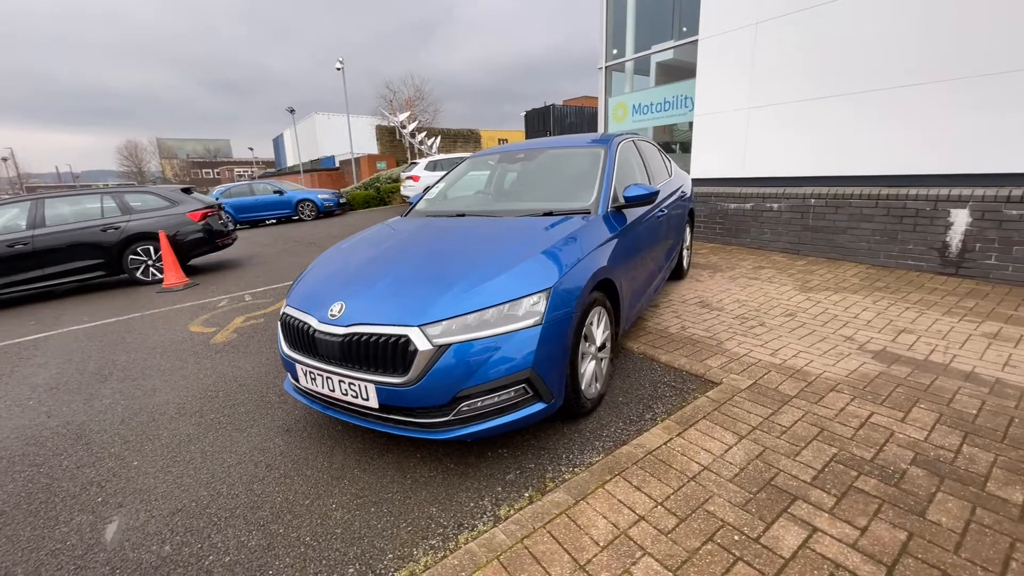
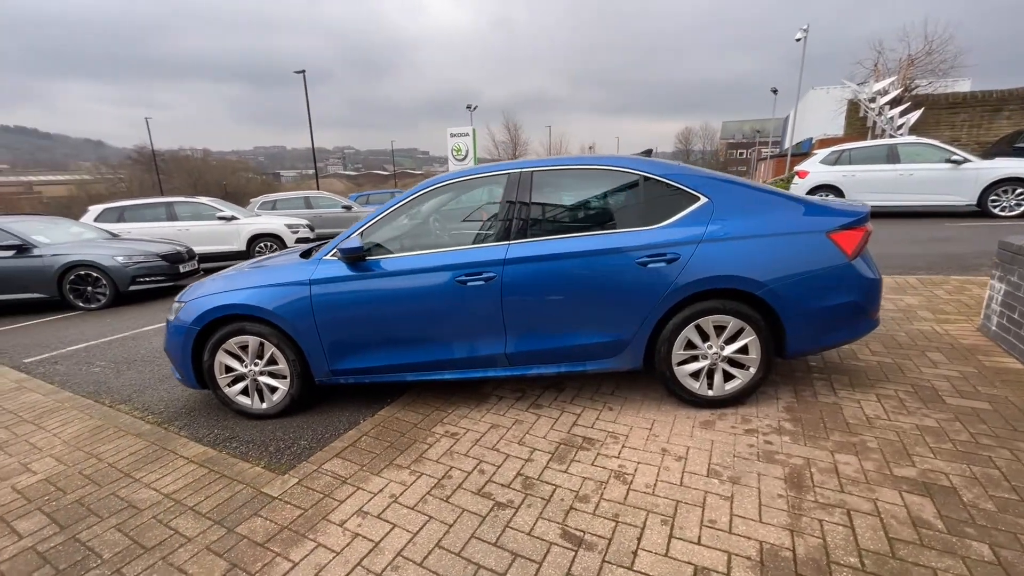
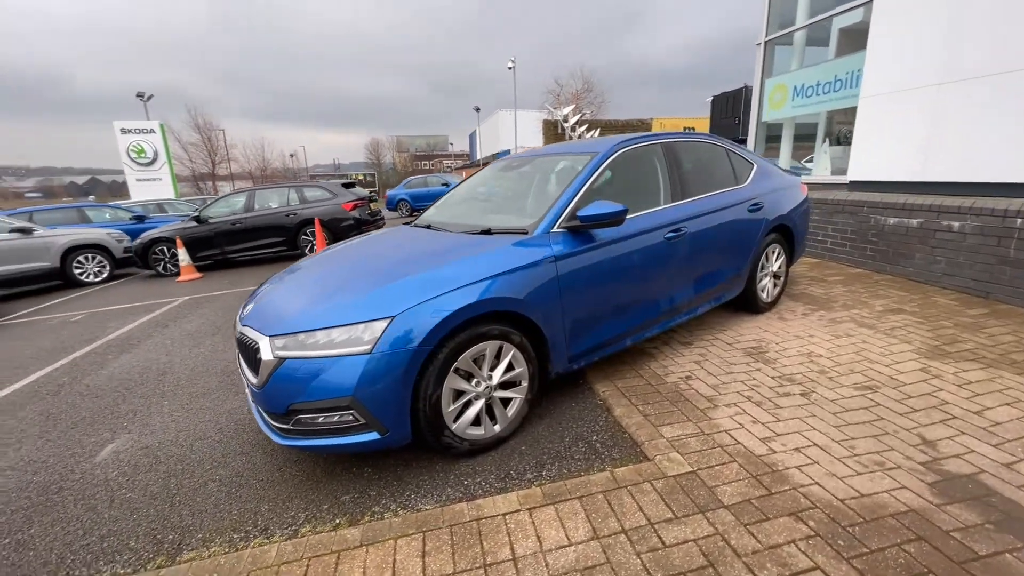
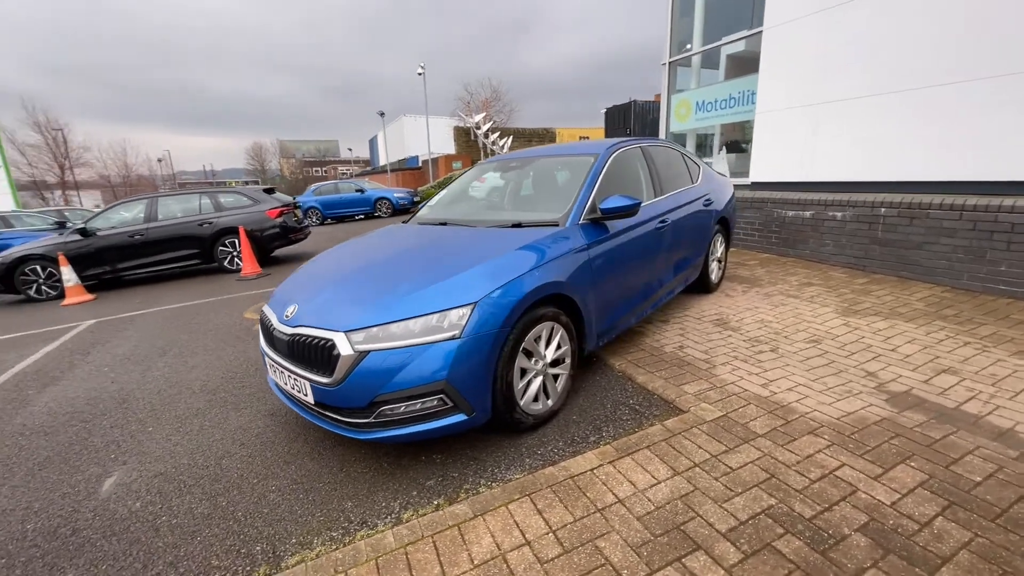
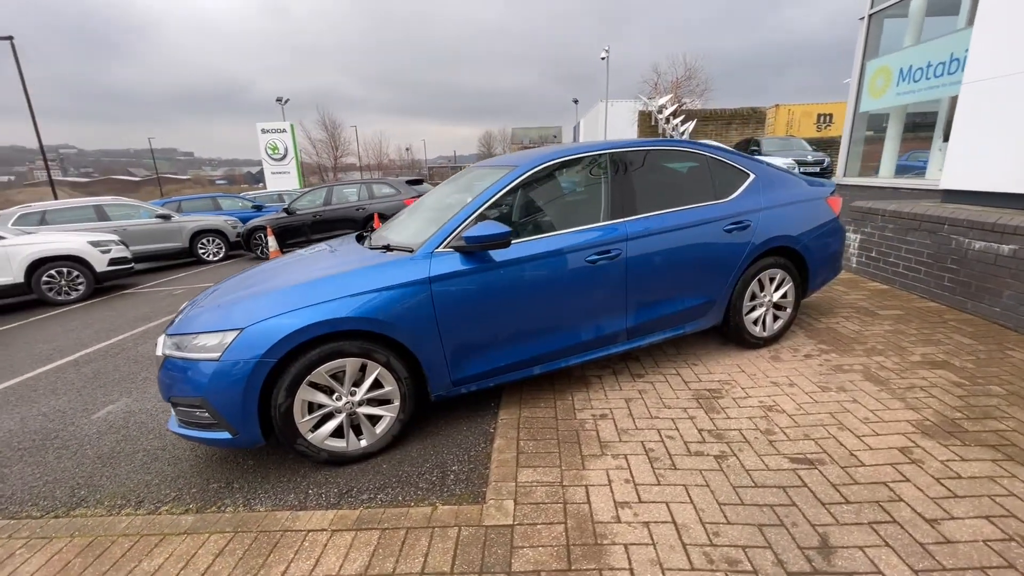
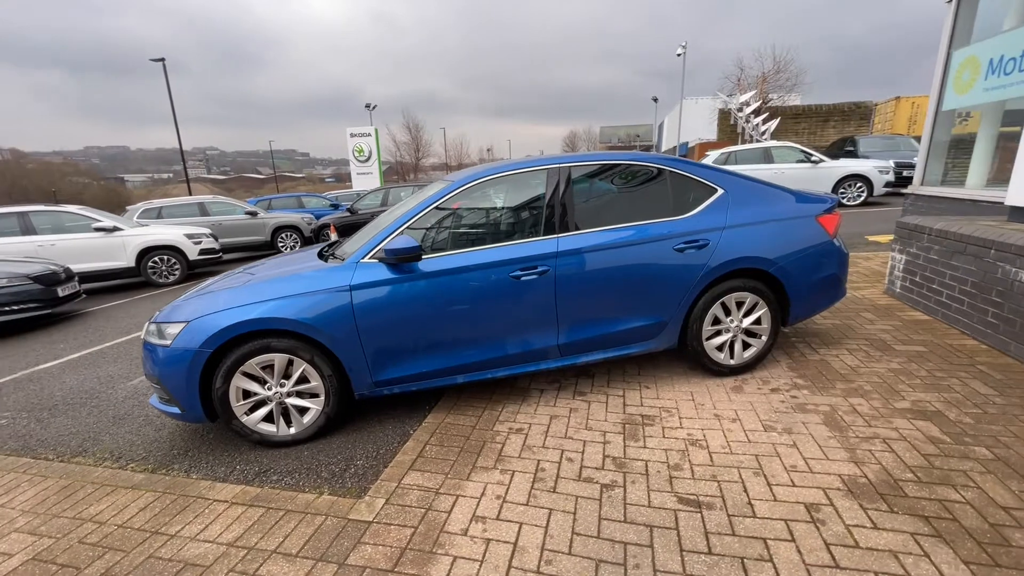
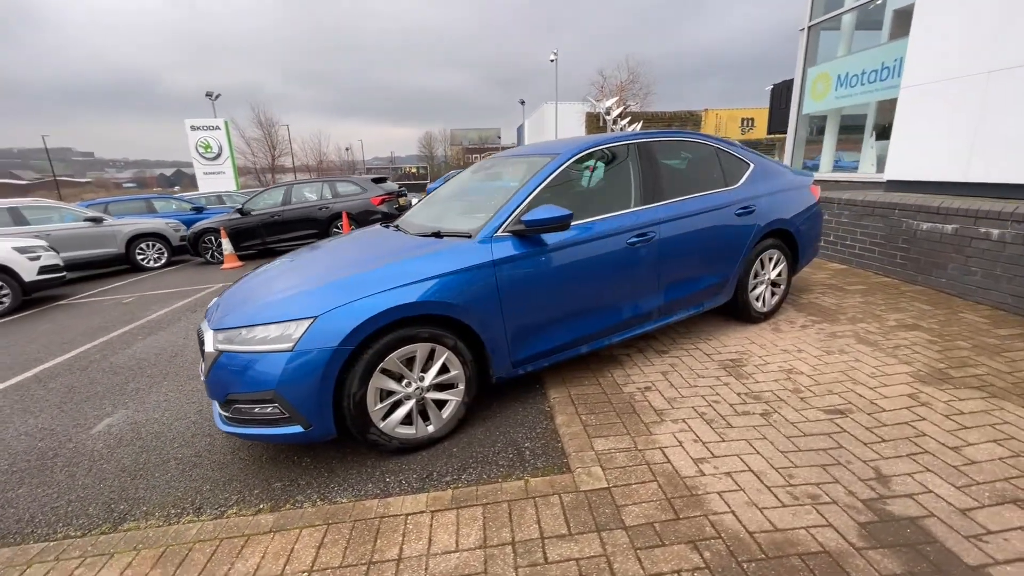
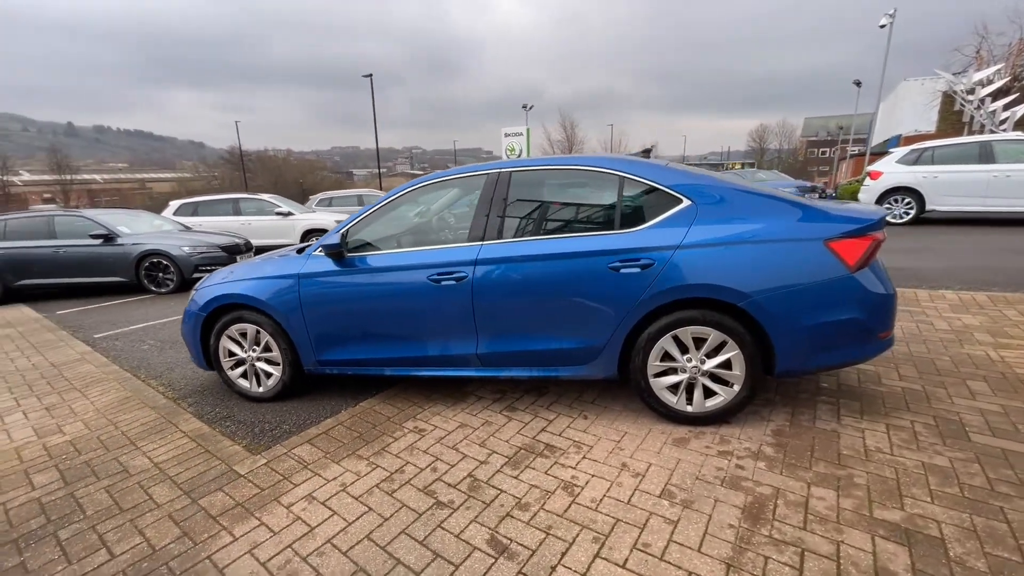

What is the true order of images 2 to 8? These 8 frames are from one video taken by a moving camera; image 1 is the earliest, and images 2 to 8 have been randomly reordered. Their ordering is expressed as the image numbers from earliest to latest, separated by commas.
4, 3, 7, 5, 6, 2, 8
